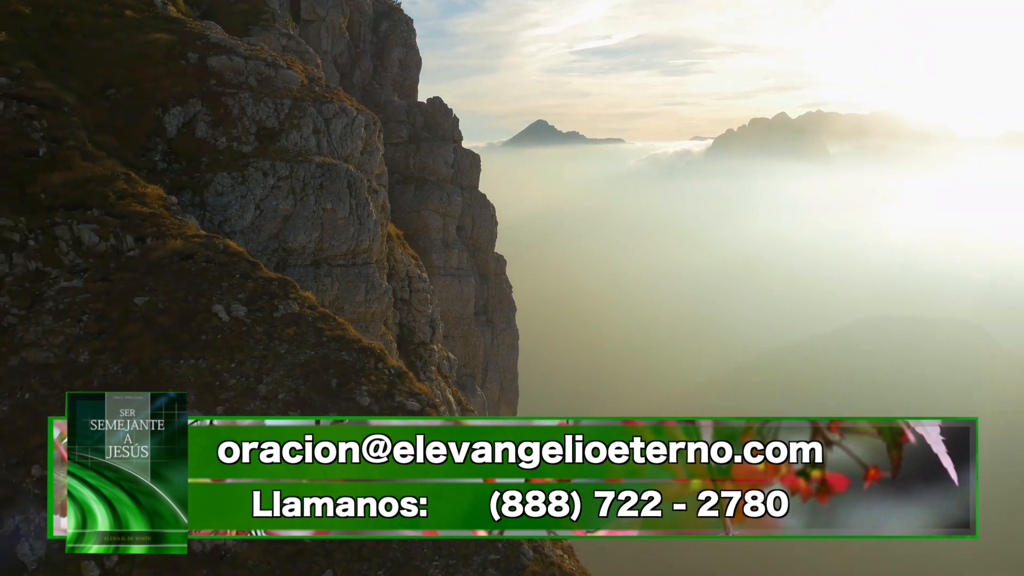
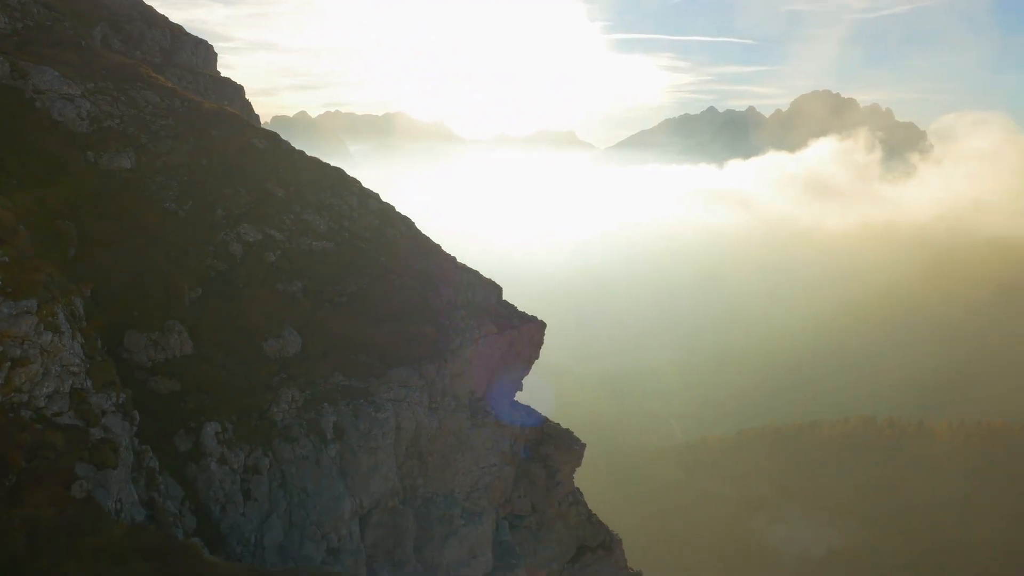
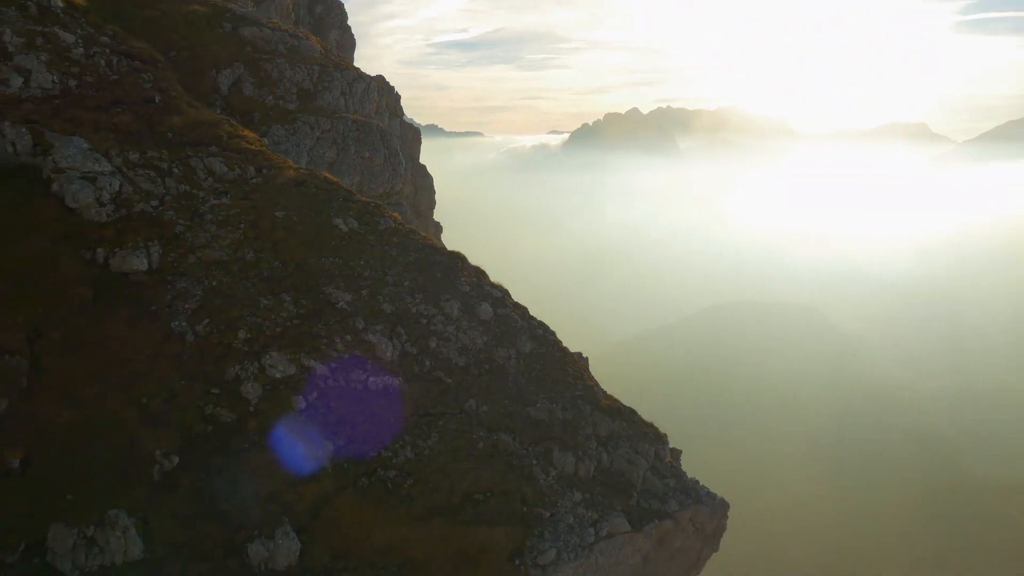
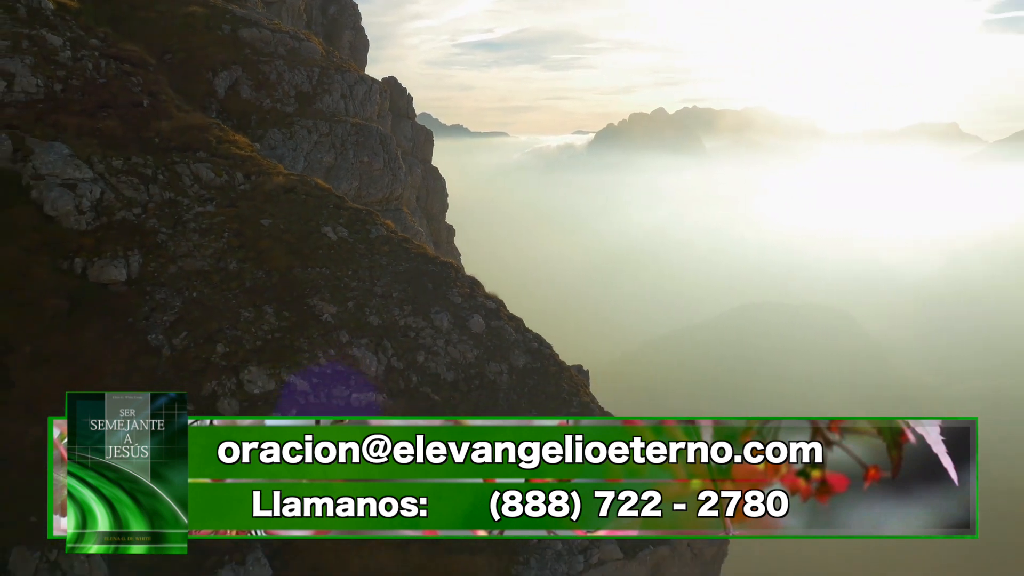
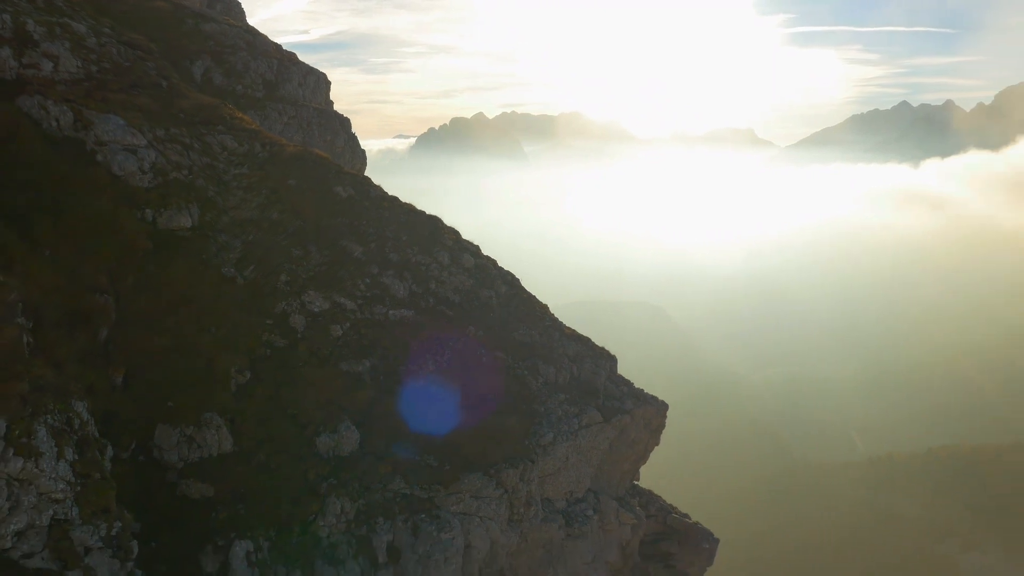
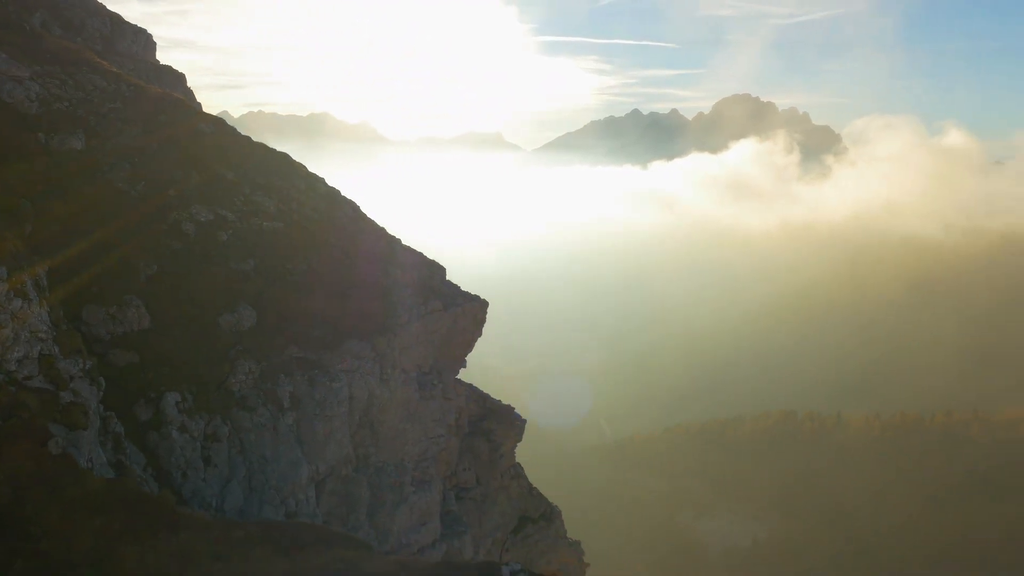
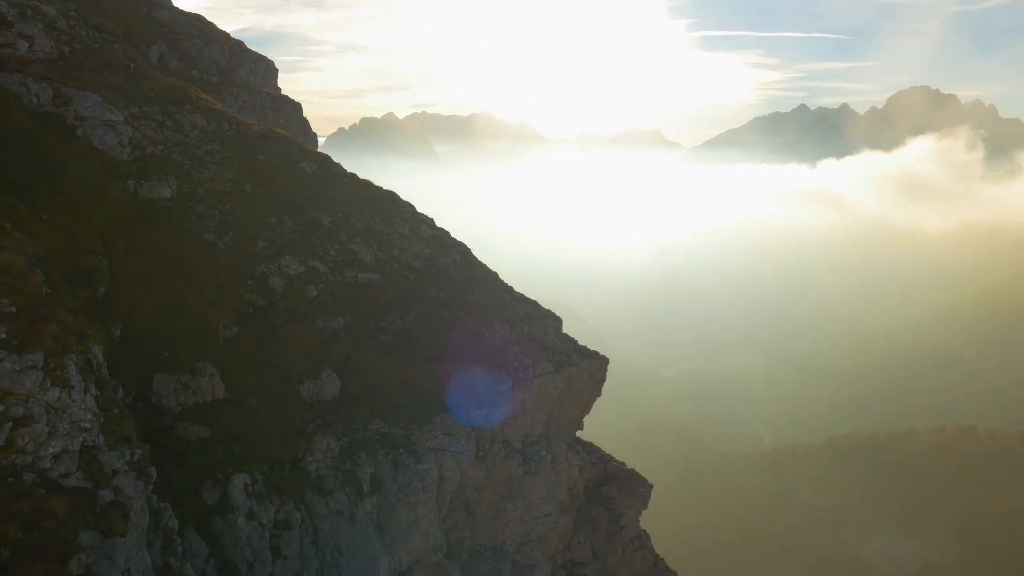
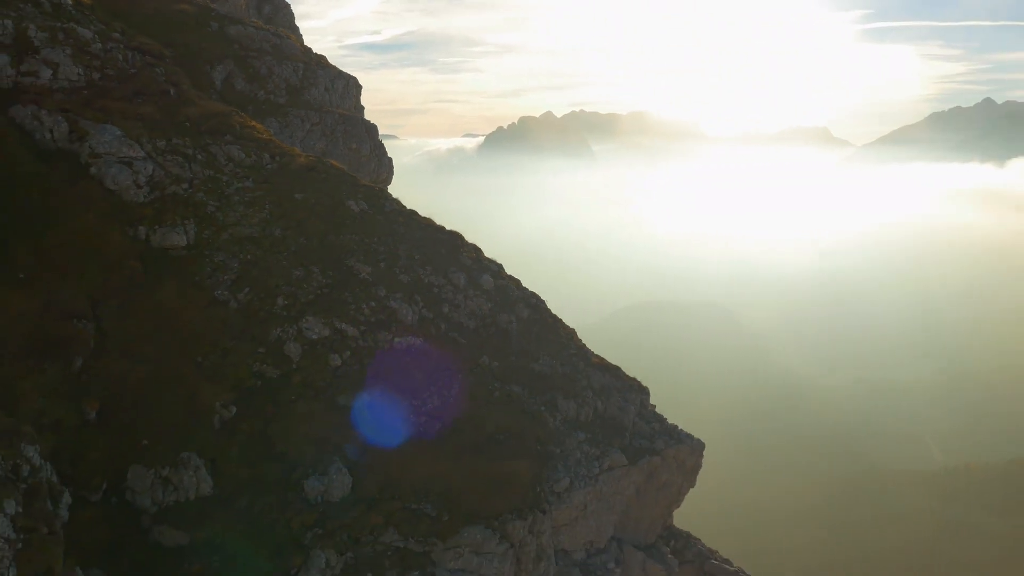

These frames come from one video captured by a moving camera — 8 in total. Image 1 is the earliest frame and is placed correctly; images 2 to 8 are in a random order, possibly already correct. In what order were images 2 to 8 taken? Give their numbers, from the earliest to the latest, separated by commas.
4, 3, 8, 5, 7, 2, 6
